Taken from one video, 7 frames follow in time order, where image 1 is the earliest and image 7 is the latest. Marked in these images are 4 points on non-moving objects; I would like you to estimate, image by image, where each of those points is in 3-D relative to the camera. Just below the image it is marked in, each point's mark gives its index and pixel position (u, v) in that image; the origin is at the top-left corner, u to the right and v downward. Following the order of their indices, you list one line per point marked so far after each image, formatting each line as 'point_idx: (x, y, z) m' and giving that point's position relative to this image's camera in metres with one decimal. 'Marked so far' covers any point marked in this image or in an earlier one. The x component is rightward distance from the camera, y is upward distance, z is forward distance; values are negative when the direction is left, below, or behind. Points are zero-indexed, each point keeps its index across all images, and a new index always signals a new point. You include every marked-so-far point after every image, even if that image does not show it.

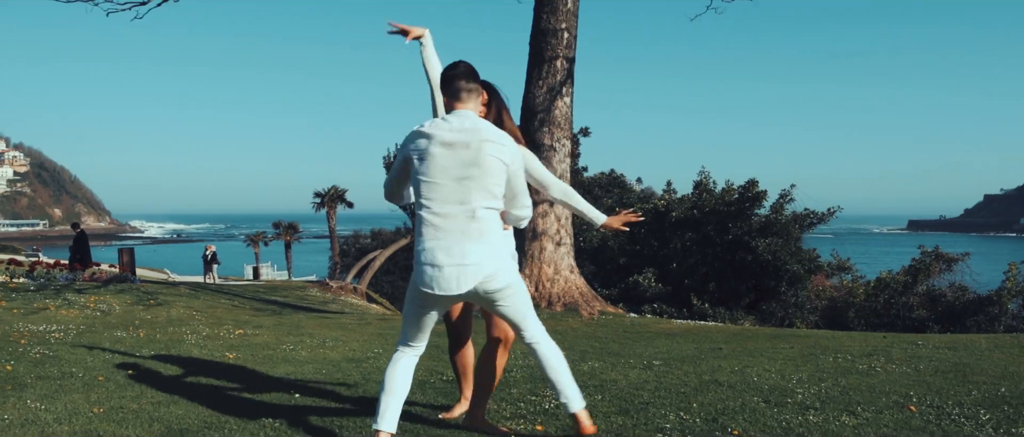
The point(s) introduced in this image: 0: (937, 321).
0: (+8.6, -2.1, +16.2) m
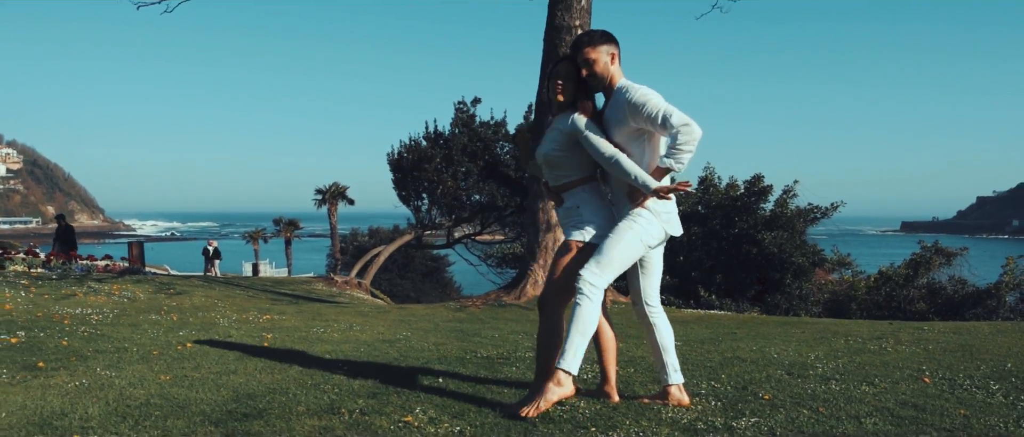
0: (+8.8, -2.0, +16.6) m
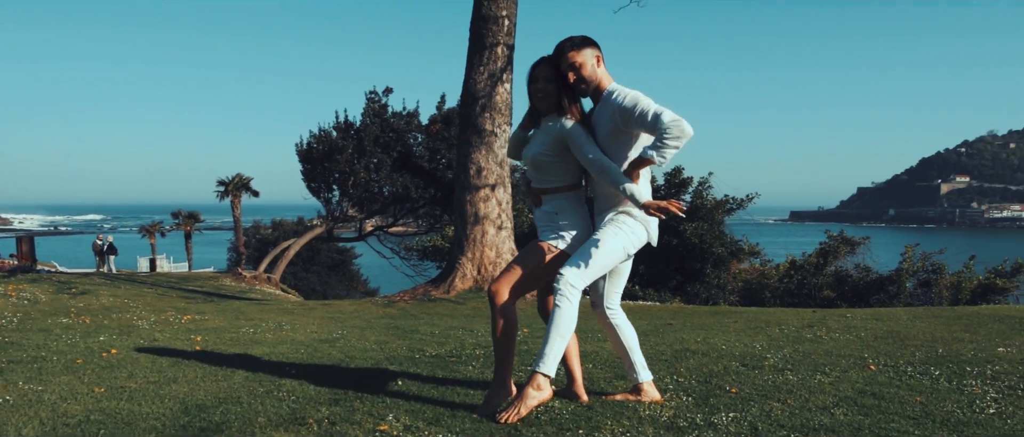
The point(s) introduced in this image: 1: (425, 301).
0: (+7.2, -1.8, +17.4) m
1: (-1.3, -1.2, +11.9) m
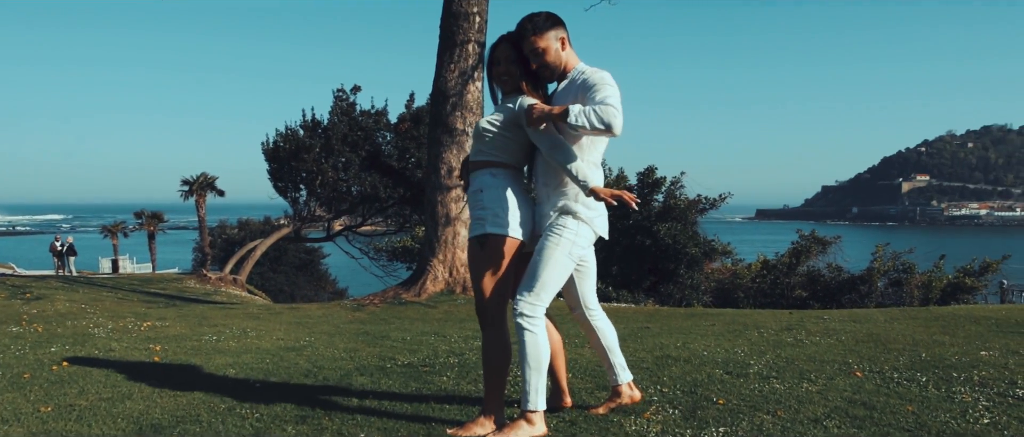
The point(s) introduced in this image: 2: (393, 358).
0: (+6.6, -1.8, +17.4) m
1: (-1.7, -1.2, +11.6) m
2: (-1.0, -1.2, +6.7) m
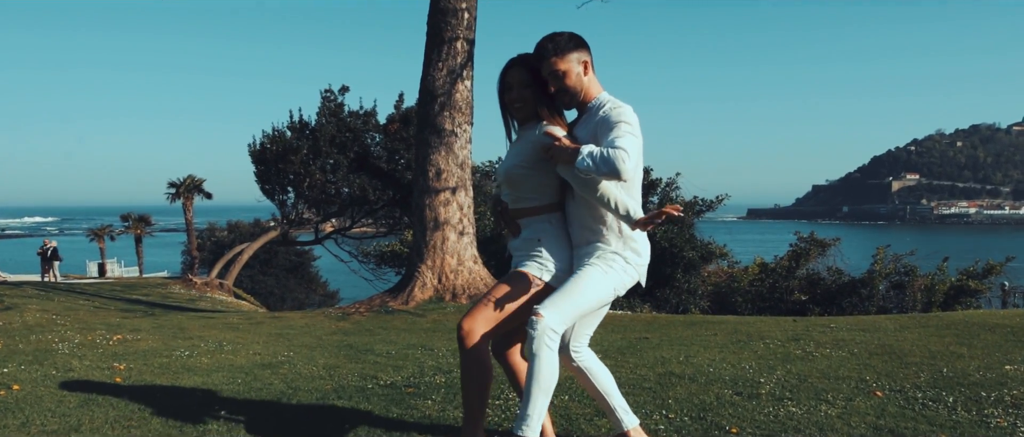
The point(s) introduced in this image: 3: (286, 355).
0: (+6.4, -1.8, +17.0) m
1: (-1.8, -1.3, +11.1) m
2: (-1.1, -1.2, +6.2) m
3: (-2.1, -1.3, +7.6) m
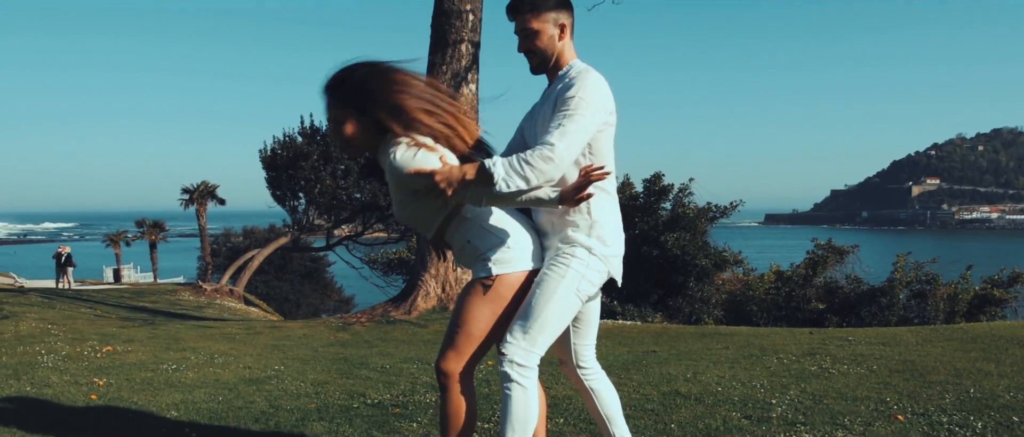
0: (+6.6, -1.9, +16.5) m
1: (-1.7, -1.4, +10.8) m
2: (-1.1, -1.3, +5.9) m
3: (-2.1, -1.4, +7.3) m
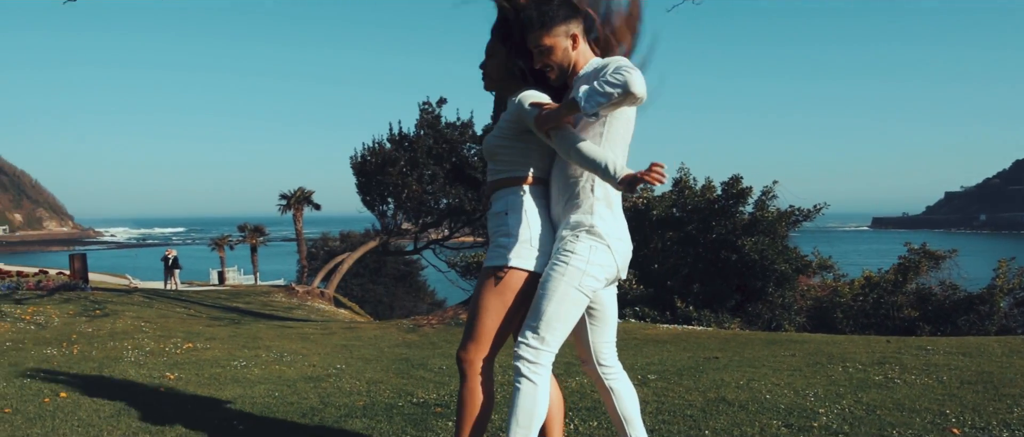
0: (+8.1, -2.0, +15.7) m
1: (-0.8, -1.5, +11.0) m
2: (-0.7, -1.3, +6.0) m
3: (-1.6, -1.4, +7.5) m
